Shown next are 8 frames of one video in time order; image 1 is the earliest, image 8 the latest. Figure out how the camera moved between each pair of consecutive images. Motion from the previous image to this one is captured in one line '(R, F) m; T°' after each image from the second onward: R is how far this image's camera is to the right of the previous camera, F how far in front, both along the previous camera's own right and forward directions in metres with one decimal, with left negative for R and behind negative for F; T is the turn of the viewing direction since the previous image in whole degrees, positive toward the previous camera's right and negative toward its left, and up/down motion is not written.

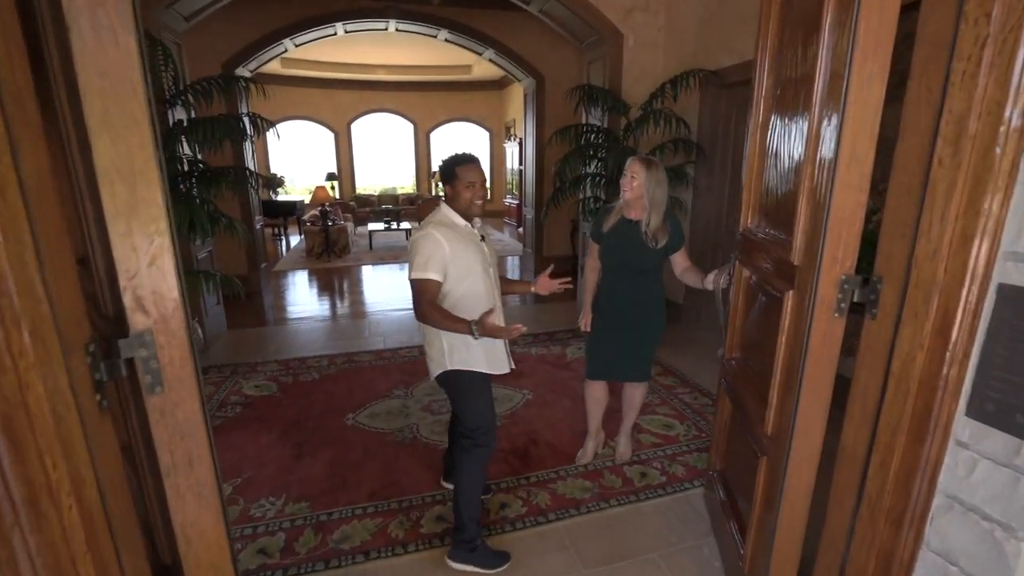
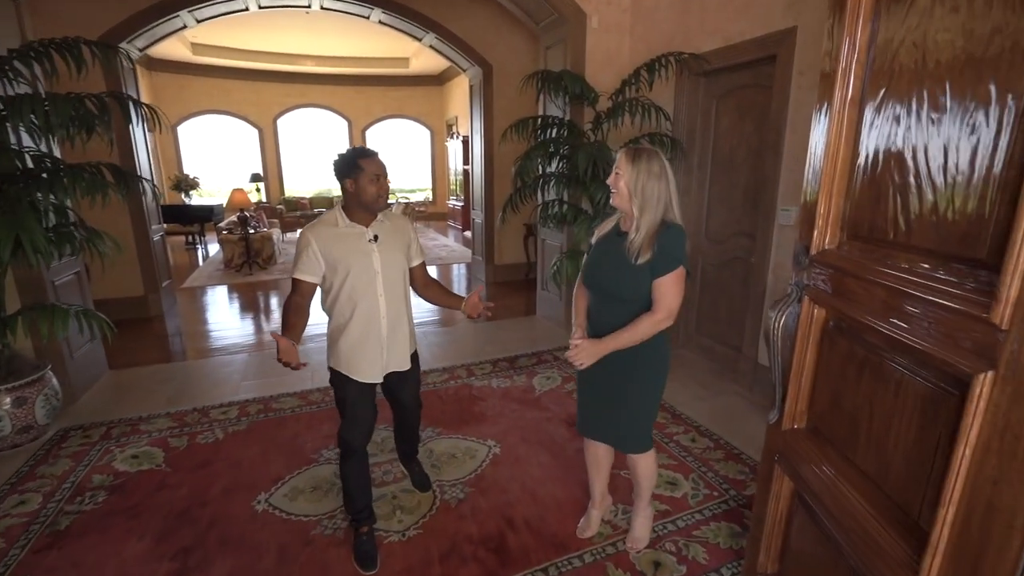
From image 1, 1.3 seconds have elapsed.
(-0.1, +0.6) m; +7°
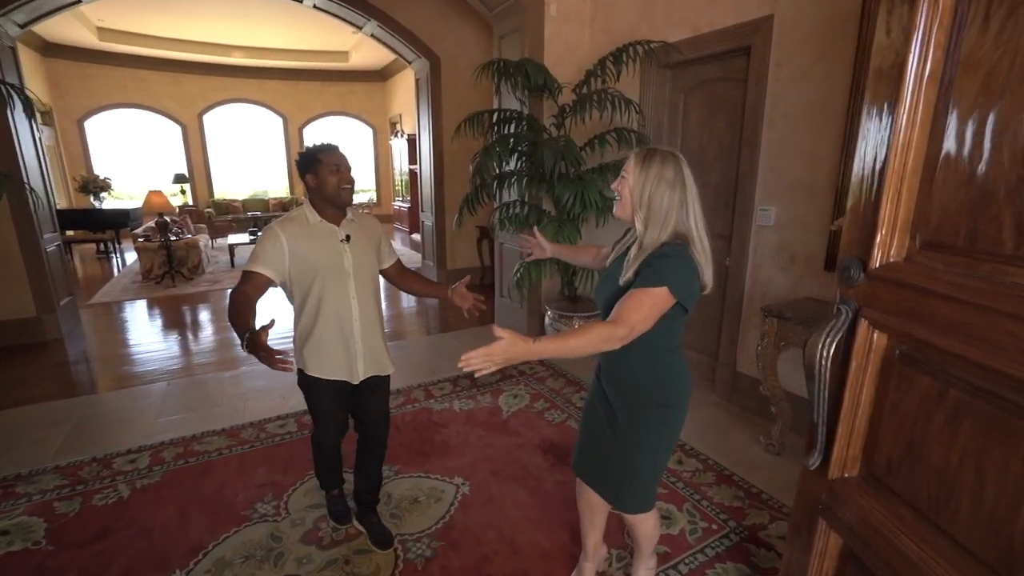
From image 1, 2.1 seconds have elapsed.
(-0.1, +0.3) m; +6°
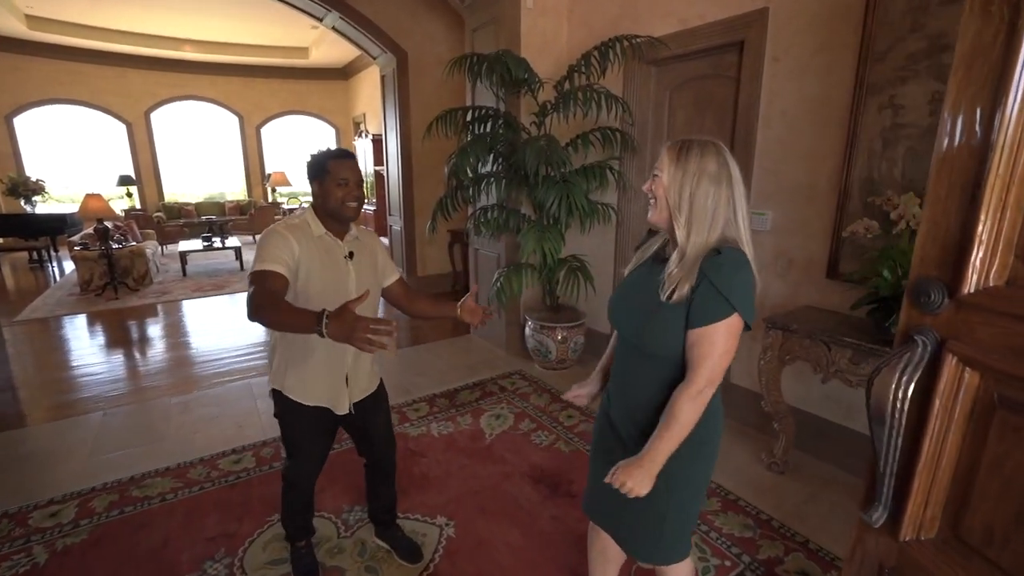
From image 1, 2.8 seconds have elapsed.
(-0.1, +0.2) m; +4°
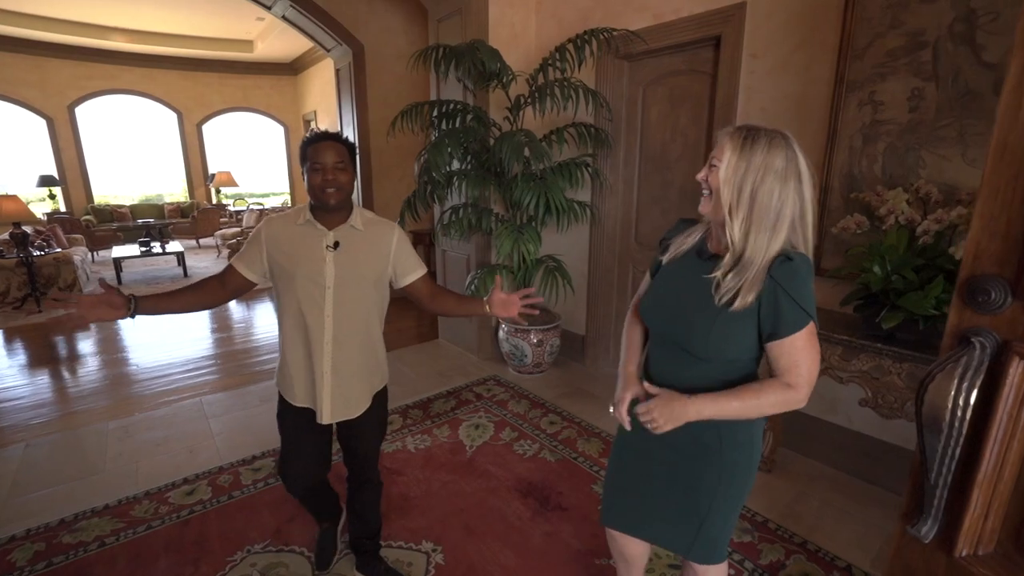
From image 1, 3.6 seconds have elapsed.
(-0.1, +0.1) m; +5°
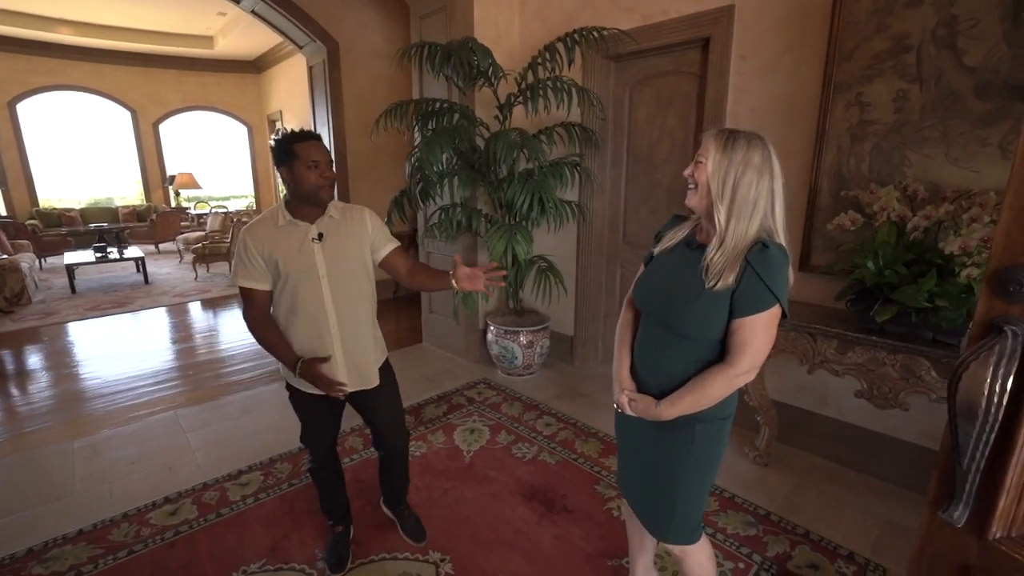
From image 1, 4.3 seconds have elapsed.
(-0.1, 0.0) m; +4°
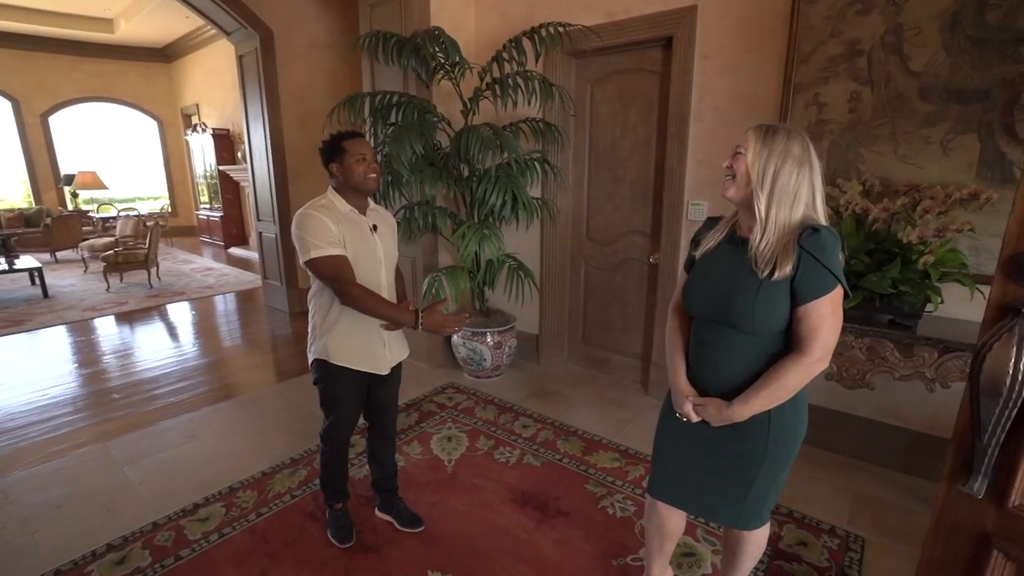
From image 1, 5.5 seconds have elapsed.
(-0.2, +0.1) m; +8°
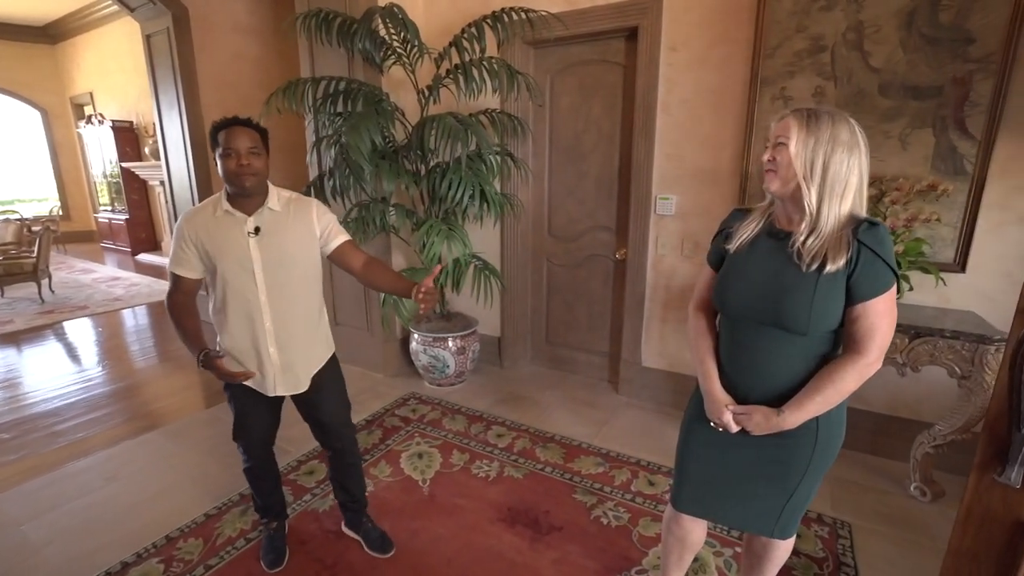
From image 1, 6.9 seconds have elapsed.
(-0.2, +0.2) m; +8°
